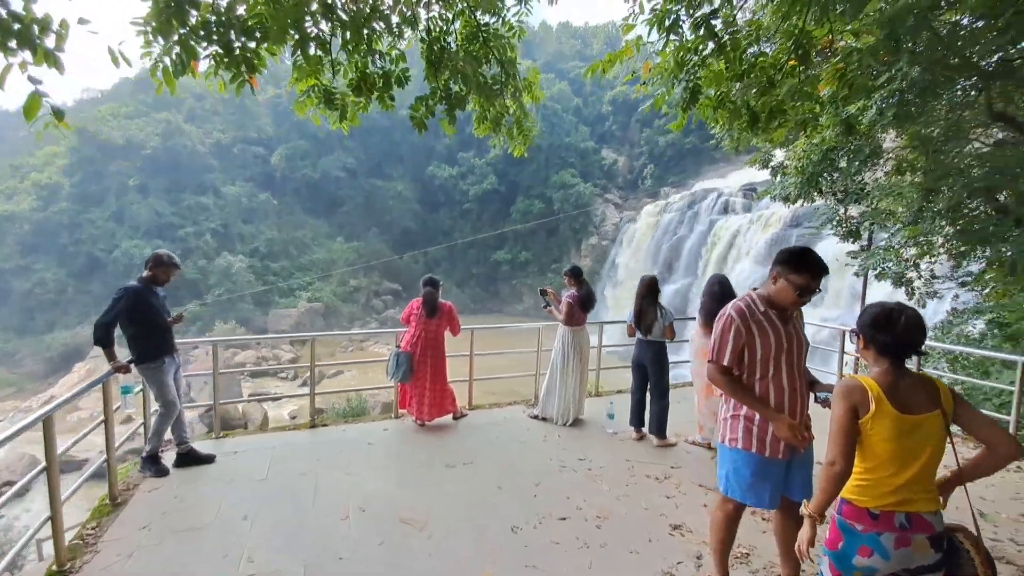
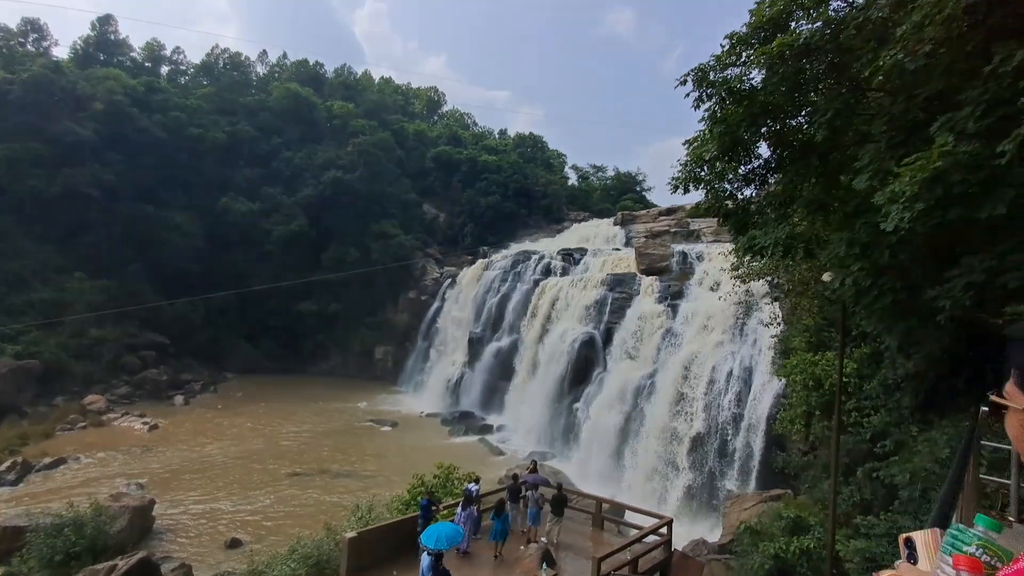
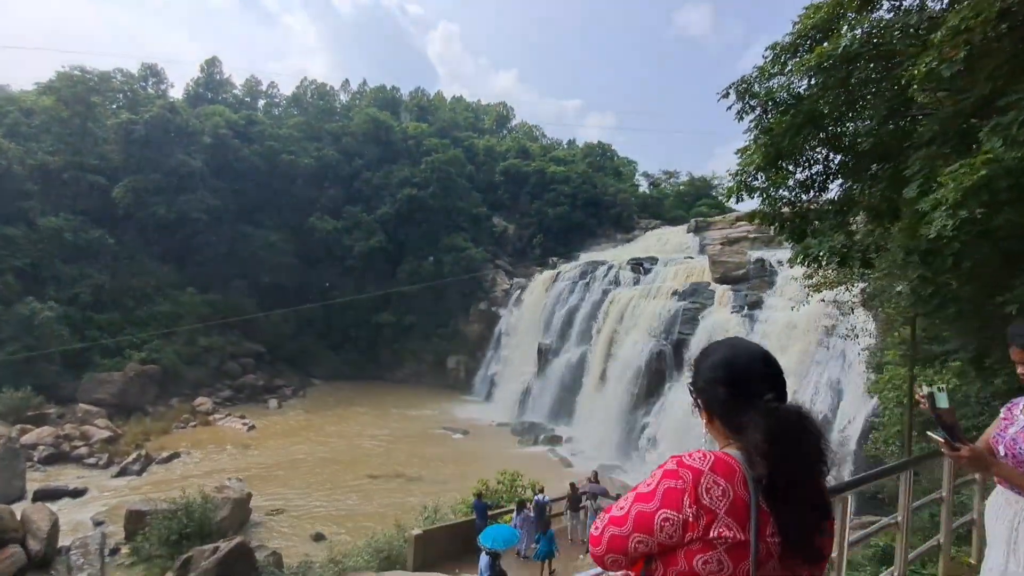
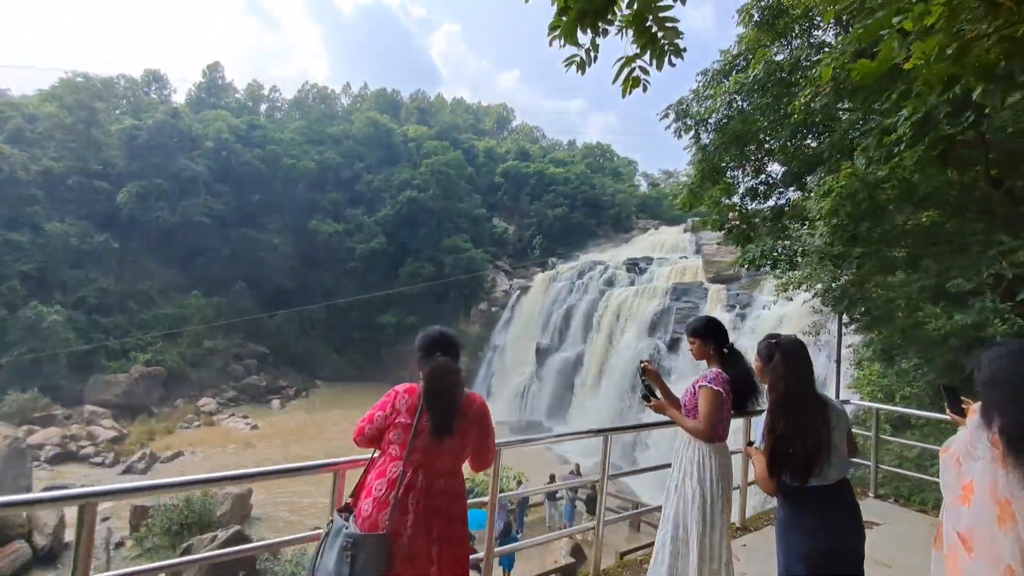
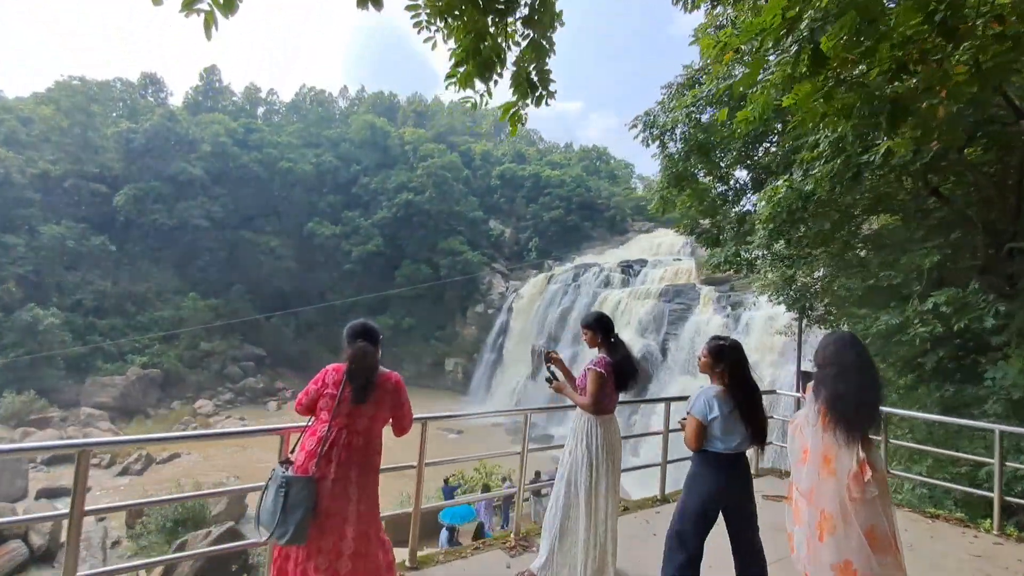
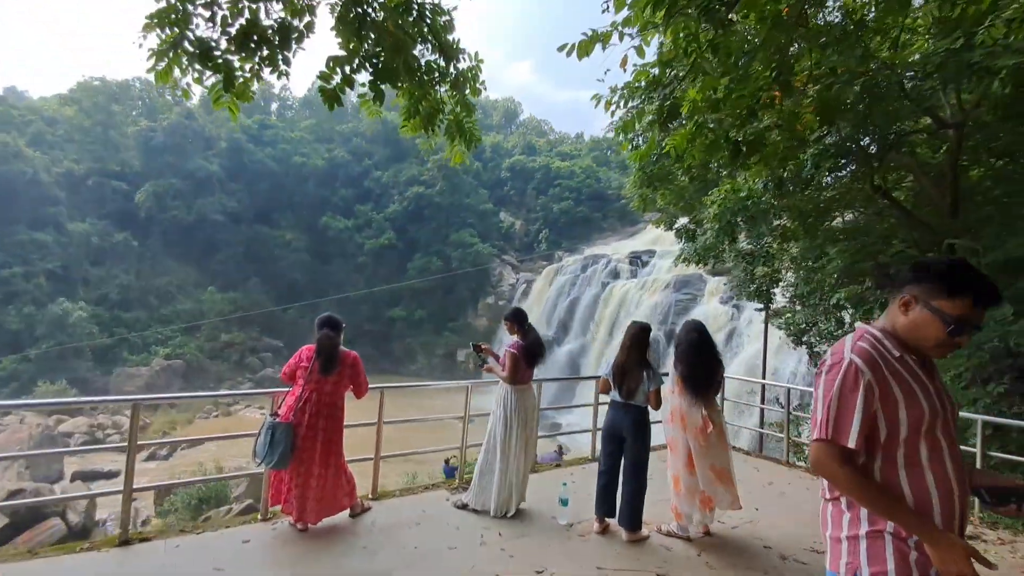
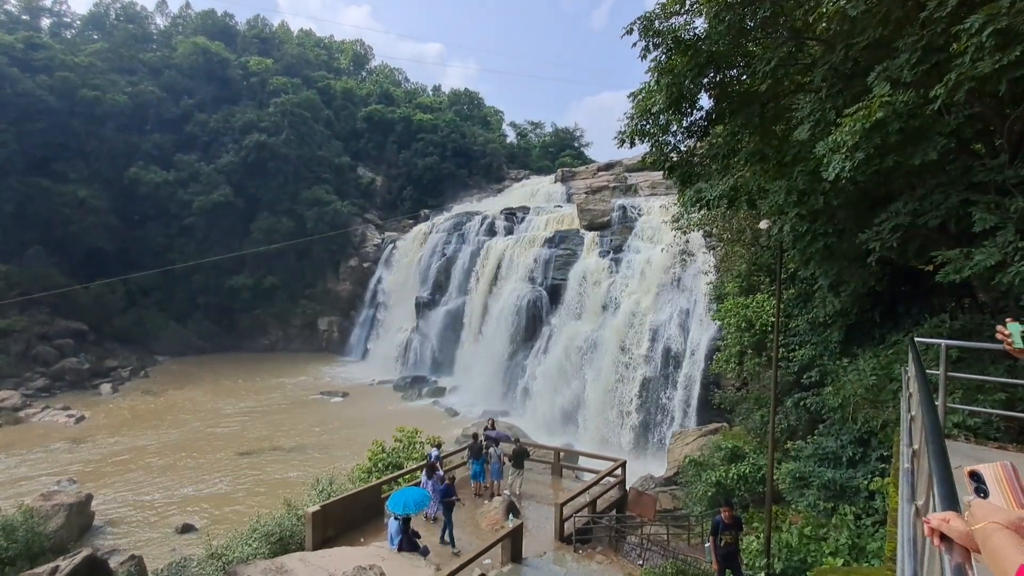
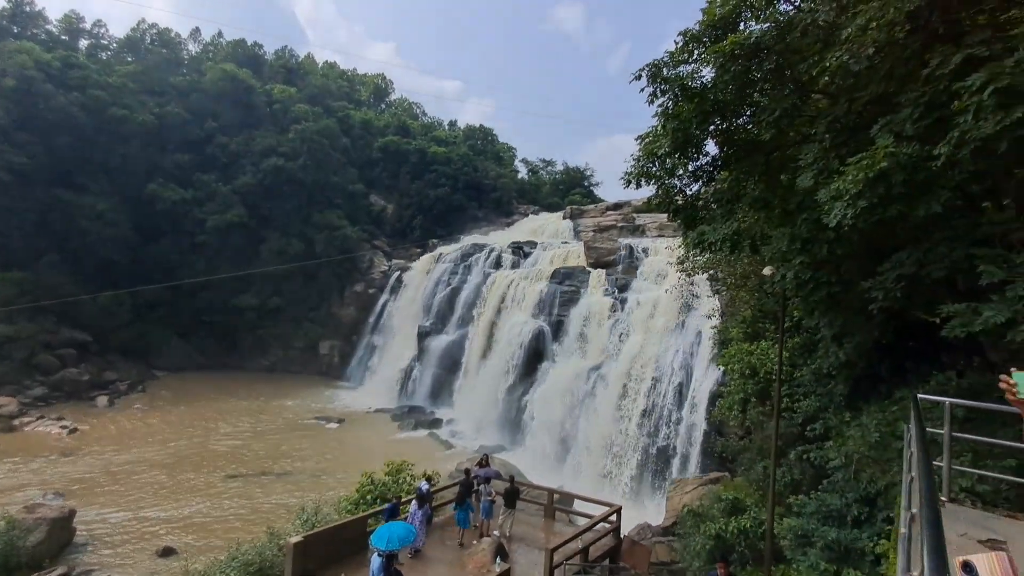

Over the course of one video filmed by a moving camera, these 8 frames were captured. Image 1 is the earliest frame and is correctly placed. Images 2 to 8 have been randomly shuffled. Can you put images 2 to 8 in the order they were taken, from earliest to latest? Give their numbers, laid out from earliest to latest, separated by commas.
6, 5, 4, 3, 2, 8, 7
